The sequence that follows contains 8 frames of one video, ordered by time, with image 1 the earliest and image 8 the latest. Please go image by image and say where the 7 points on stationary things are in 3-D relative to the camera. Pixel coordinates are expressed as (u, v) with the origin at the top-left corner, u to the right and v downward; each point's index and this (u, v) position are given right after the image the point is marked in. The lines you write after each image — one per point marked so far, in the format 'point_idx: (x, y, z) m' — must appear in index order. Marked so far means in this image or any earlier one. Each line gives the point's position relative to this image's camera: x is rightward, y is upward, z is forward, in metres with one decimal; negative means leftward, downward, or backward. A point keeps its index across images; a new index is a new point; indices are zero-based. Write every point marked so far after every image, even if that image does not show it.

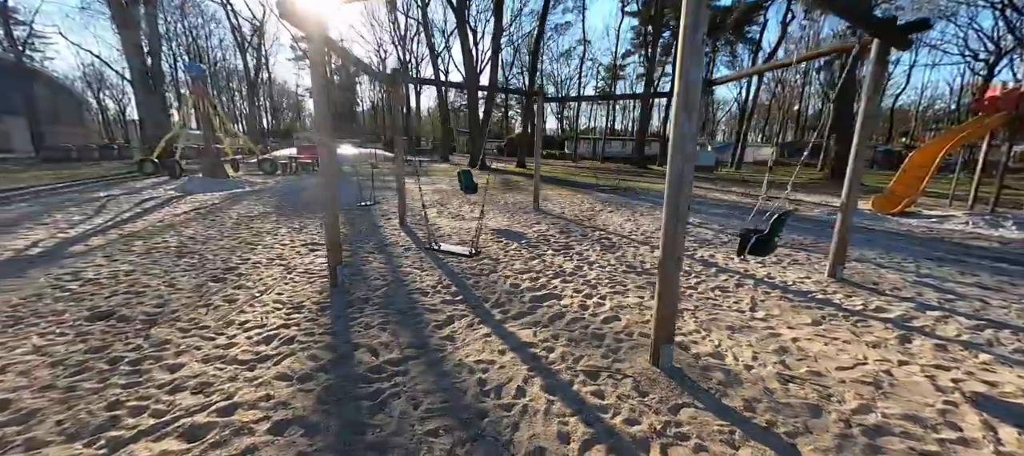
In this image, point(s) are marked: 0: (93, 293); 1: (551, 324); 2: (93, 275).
0: (-3.6, -0.5, +3.4) m
1: (+0.3, -0.7, +2.7) m
2: (-4.1, -0.5, +3.9) m
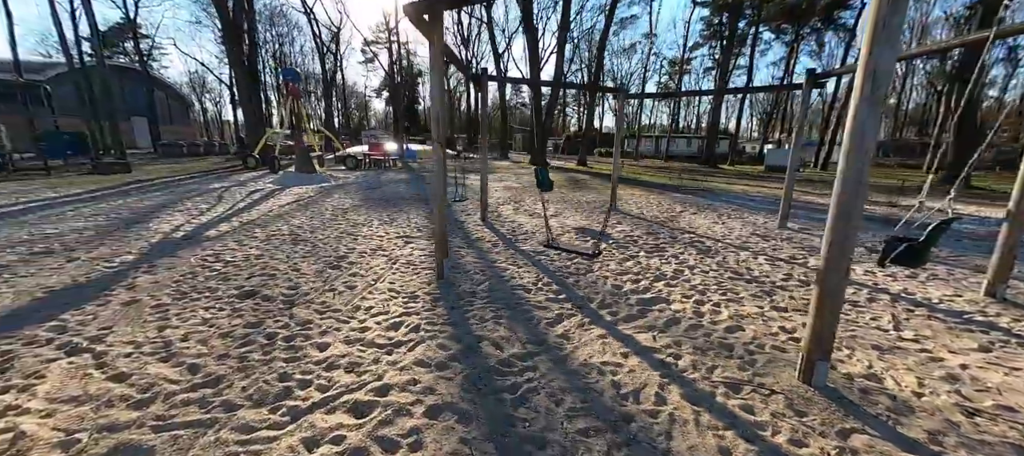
0: (-2.7, -0.4, +3.9) m
1: (+1.0, -0.7, +2.6) m
2: (-3.1, -0.3, +4.4) m
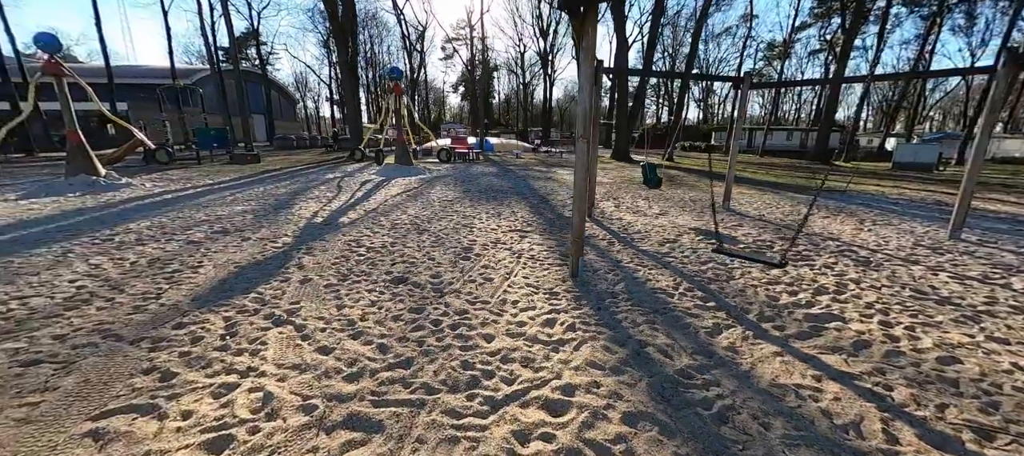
0: (-1.4, -0.3, +4.2) m
1: (+2.0, -0.7, +2.3) m
2: (-1.7, -0.2, +4.8) m
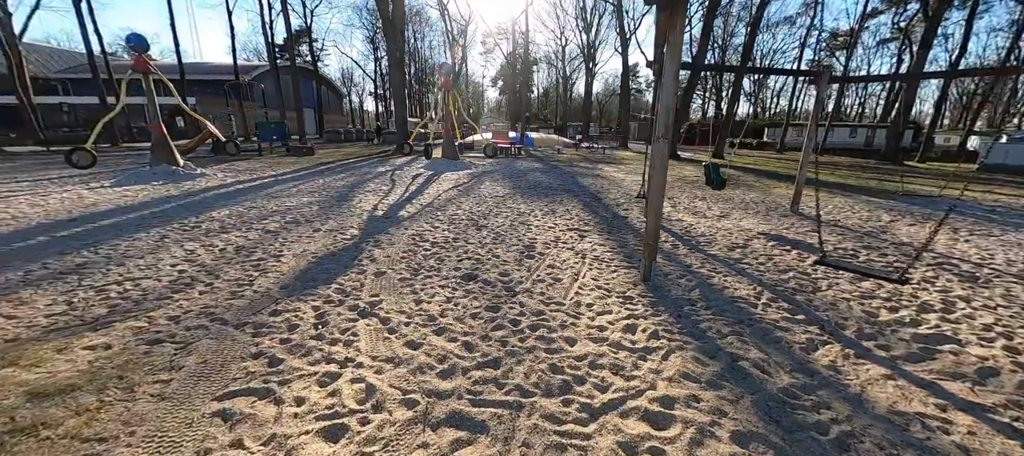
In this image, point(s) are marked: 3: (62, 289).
0: (-0.7, -0.3, +4.3) m
1: (+2.5, -0.8, +2.1) m
2: (-1.0, -0.1, +4.9) m
3: (-3.7, -0.5, +3.3) m
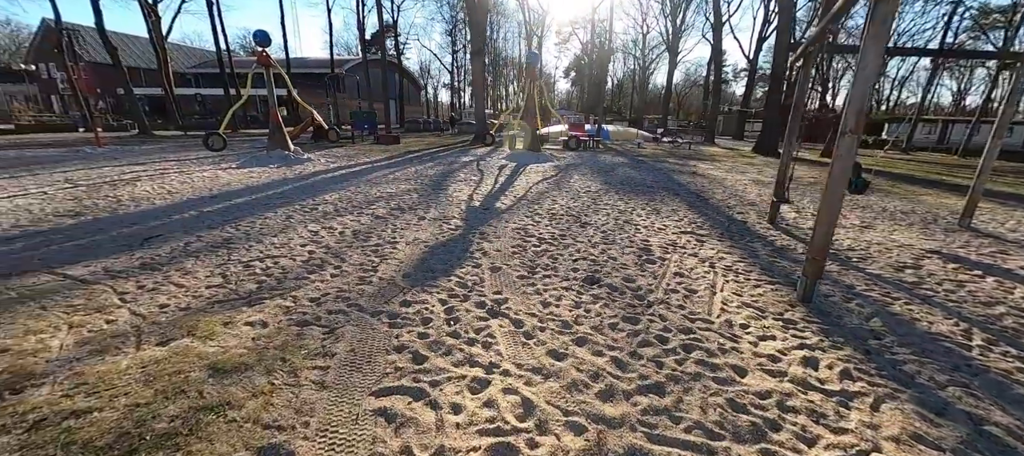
0: (+0.5, -0.2, +4.1) m
1: (+3.2, -1.0, +1.4) m
2: (+0.3, -0.1, +4.7) m
3: (-2.6, -0.3, +3.6) m
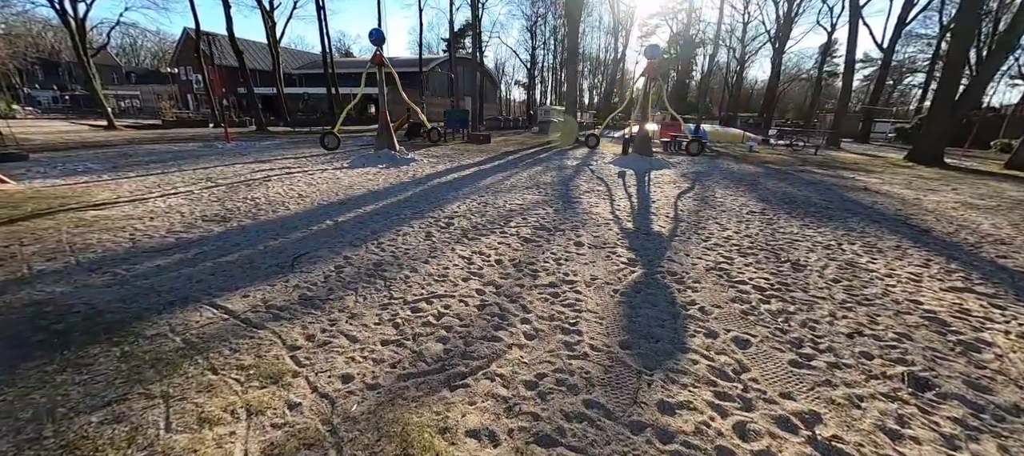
0: (+2.1, -0.6, +3.0) m
1: (+4.4, -1.5, -0.1) m
2: (+2.1, -0.5, +3.6) m
3: (-1.0, -0.5, +3.0) m
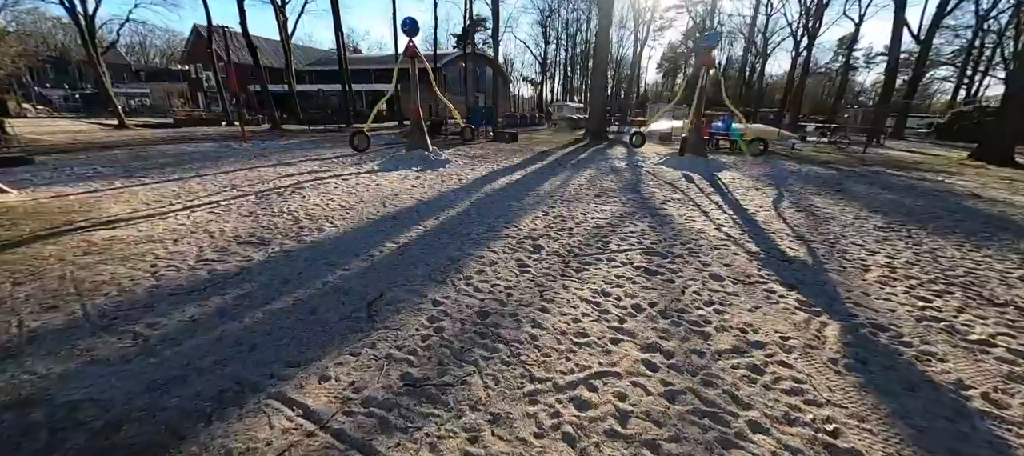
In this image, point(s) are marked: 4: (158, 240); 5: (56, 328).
0: (+3.1, -0.9, +2.0) m
1: (+5.3, -1.8, -1.1) m
2: (+3.1, -0.7, +2.7) m
3: (0.0, -0.8, +2.1) m
4: (-3.3, -0.1, +3.8) m
5: (-2.7, -0.6, +2.3) m
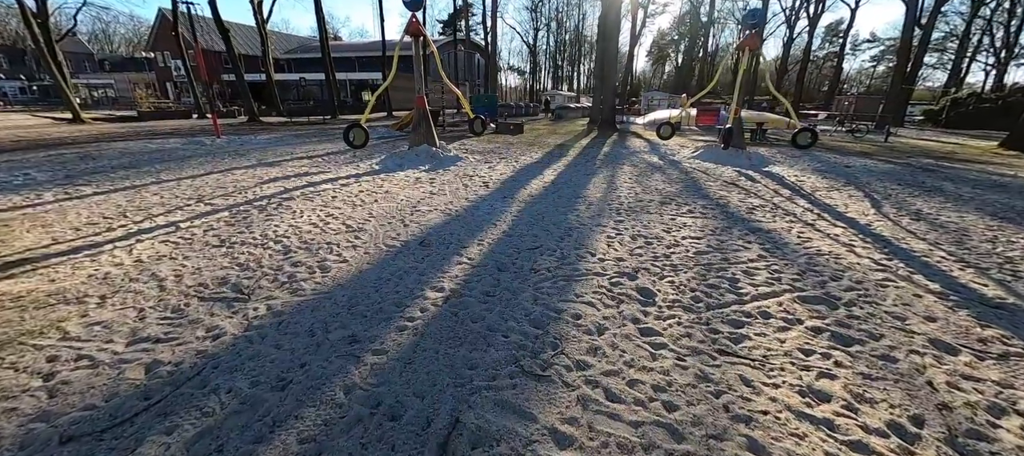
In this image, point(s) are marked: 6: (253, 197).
0: (+3.9, -1.1, +0.9) m
1: (+6.2, -2.1, -2.1) m
2: (+3.8, -0.9, +1.6) m
3: (+0.7, -1.1, +0.9) m
4: (-2.7, -0.4, +2.4) m
5: (-1.9, -0.9, +1.0) m
6: (-3.1, +0.4, +4.8) m
